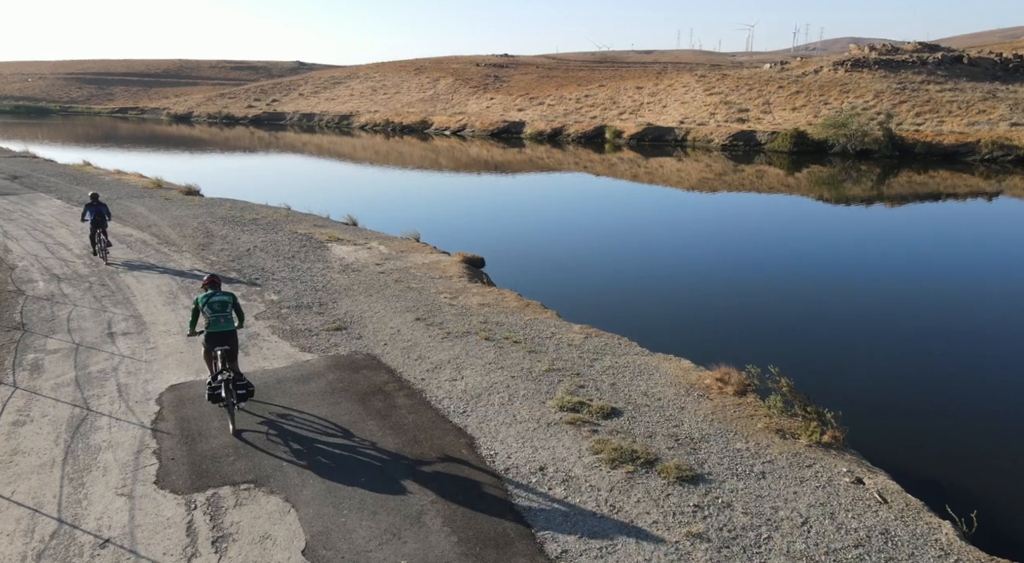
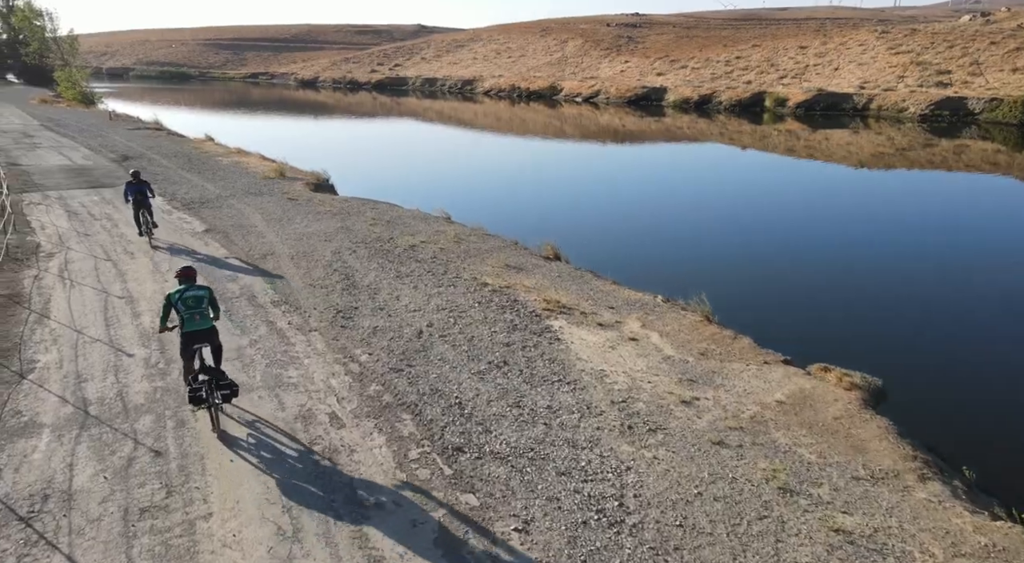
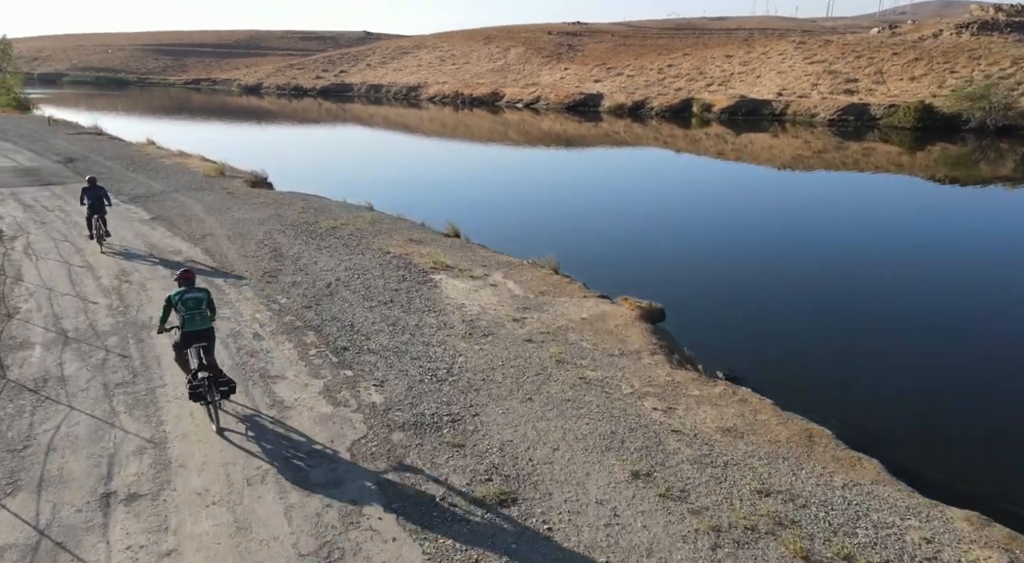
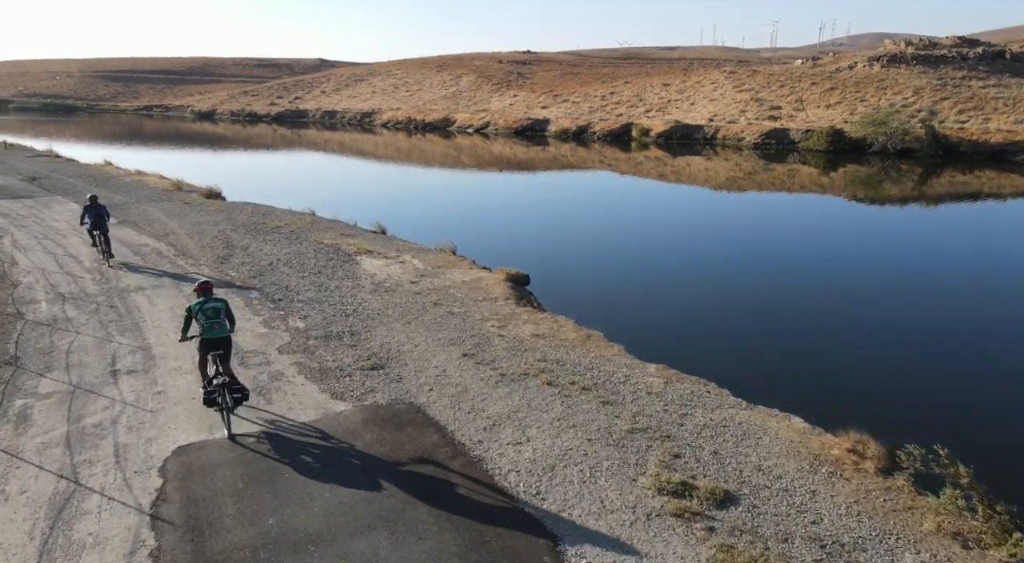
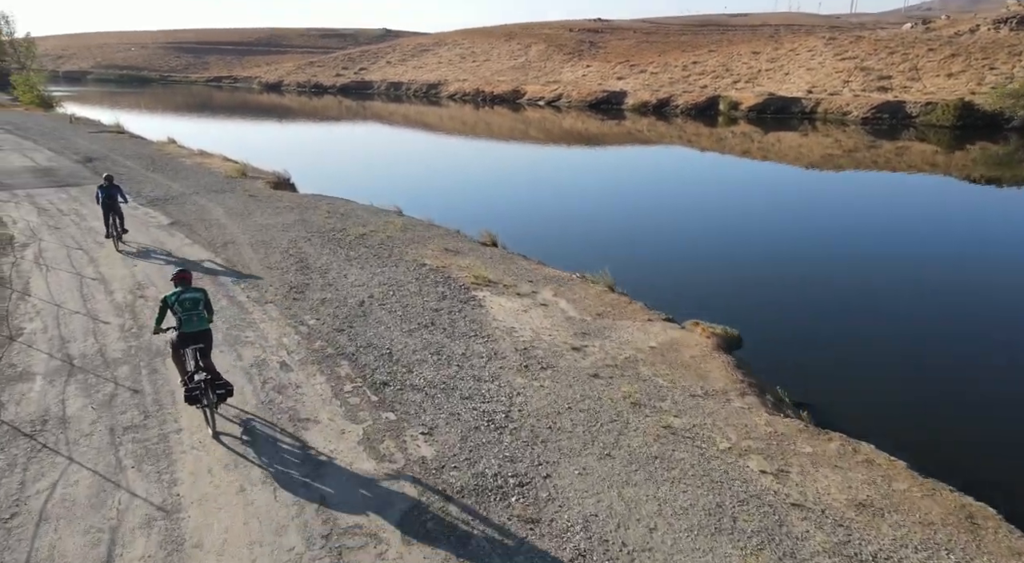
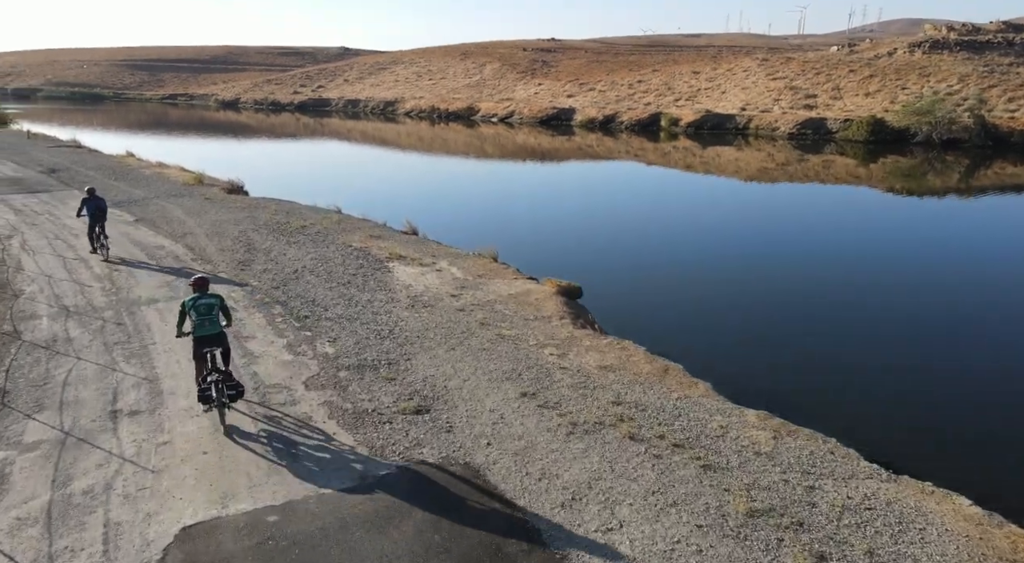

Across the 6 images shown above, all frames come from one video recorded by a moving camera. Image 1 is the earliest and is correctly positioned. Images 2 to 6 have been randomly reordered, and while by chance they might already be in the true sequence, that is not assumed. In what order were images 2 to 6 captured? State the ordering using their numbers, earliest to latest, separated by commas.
4, 6, 3, 5, 2
